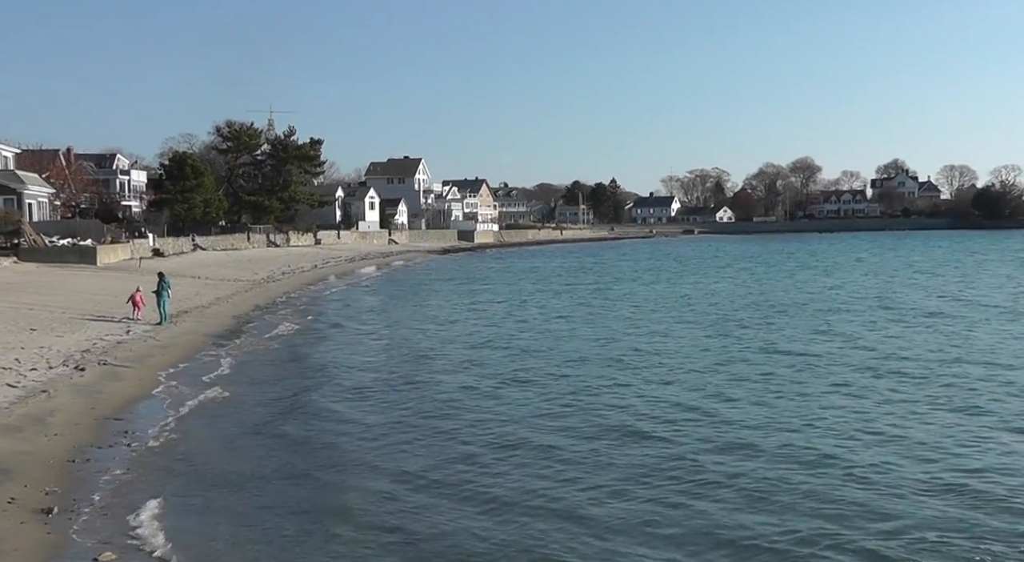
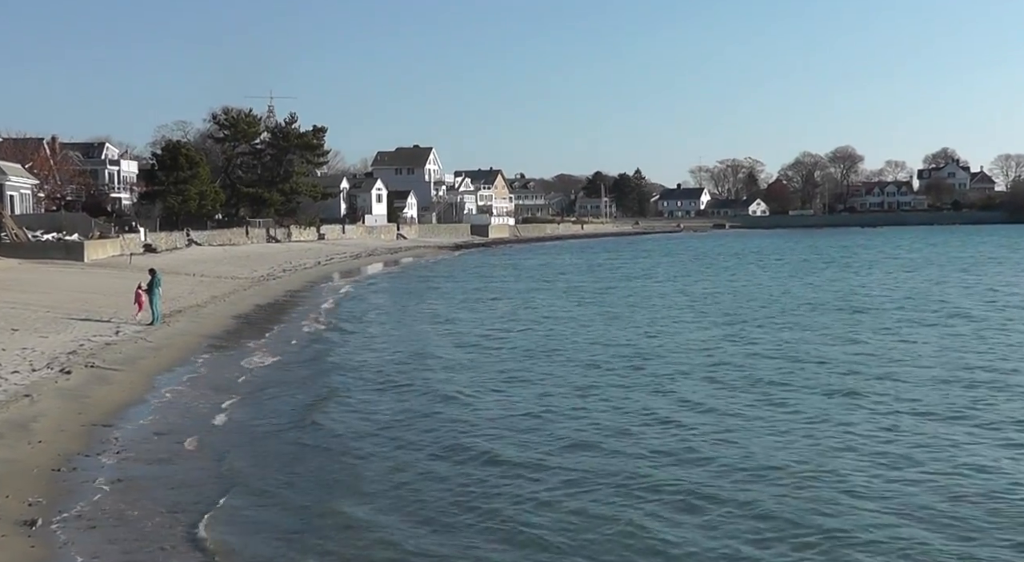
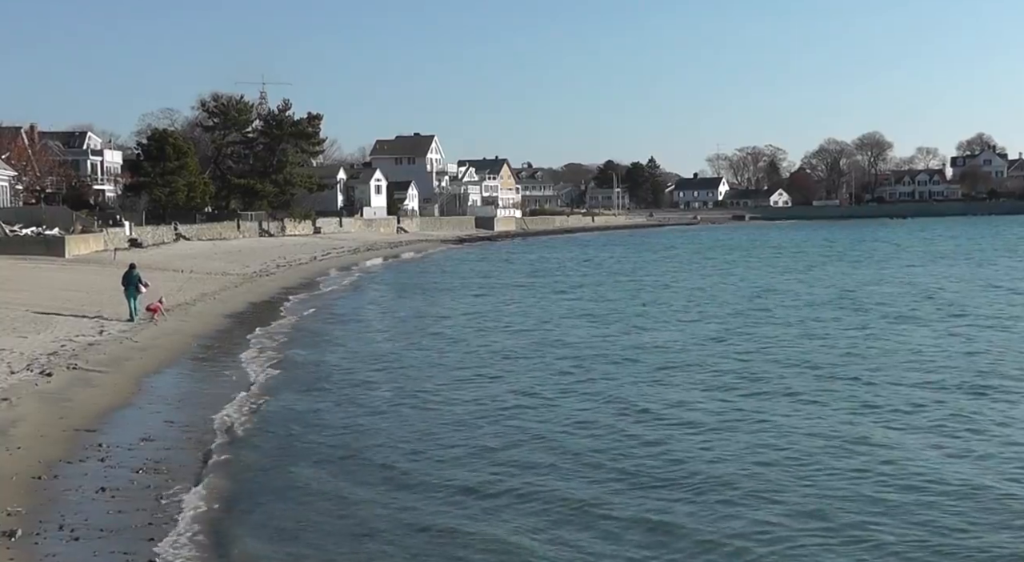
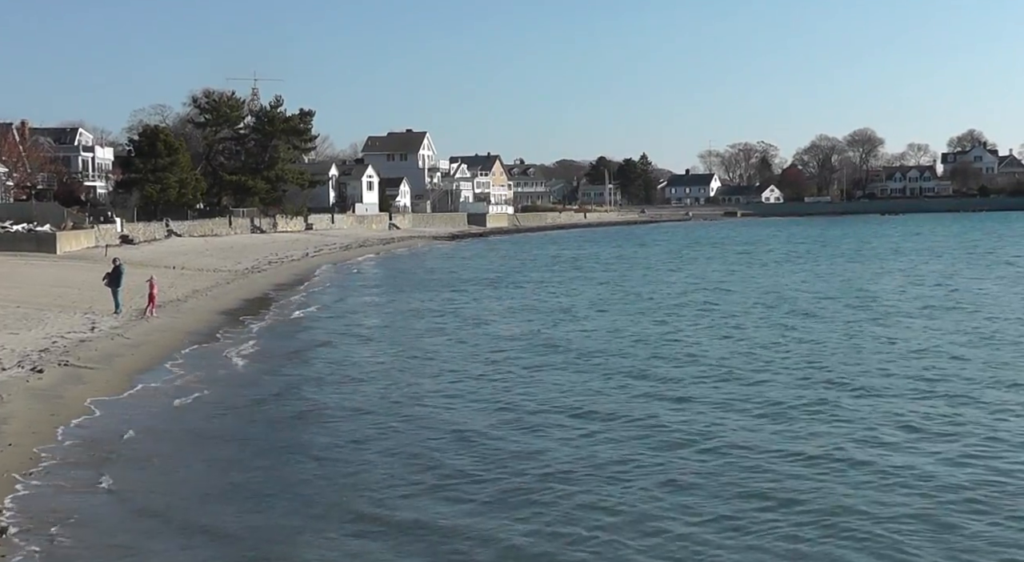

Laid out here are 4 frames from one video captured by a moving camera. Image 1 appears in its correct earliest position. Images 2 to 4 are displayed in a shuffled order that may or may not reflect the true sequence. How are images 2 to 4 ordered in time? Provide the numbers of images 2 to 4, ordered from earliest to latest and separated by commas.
2, 3, 4
